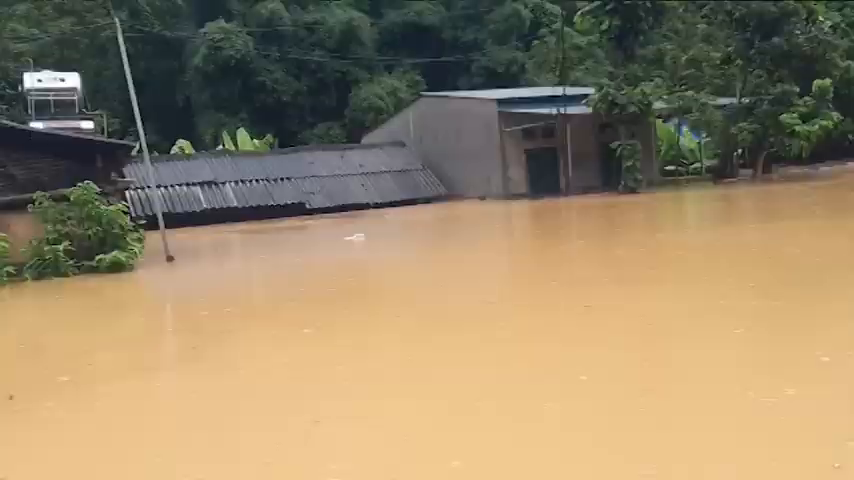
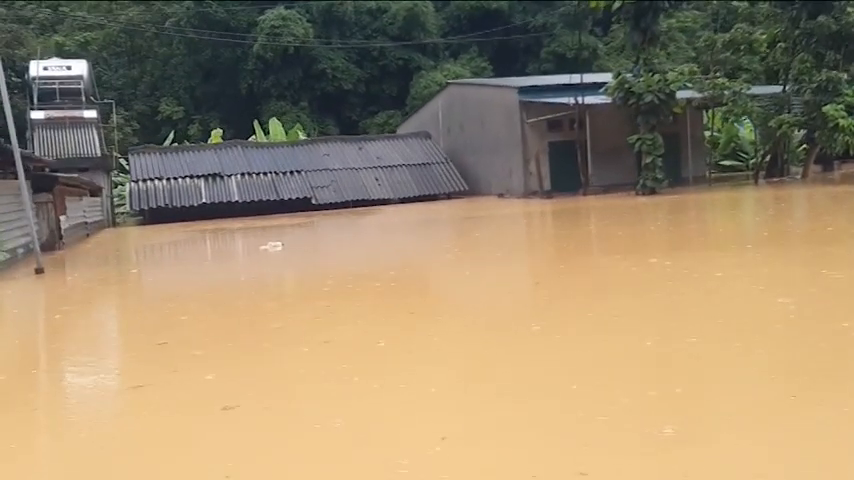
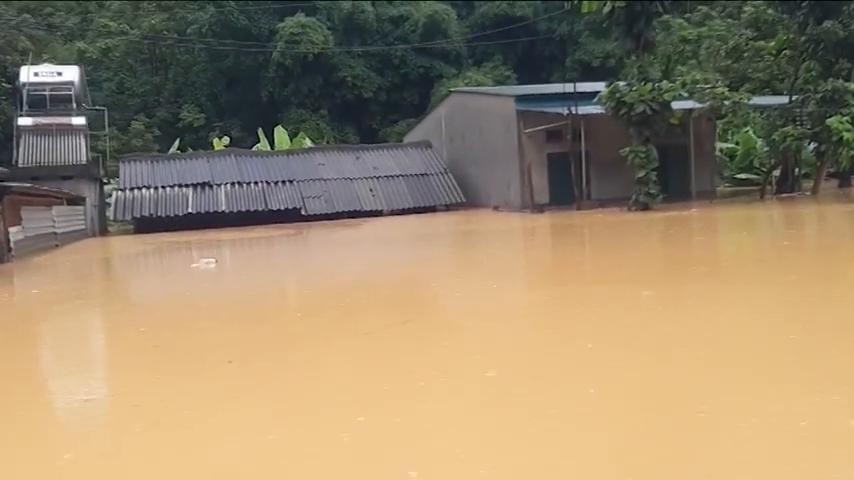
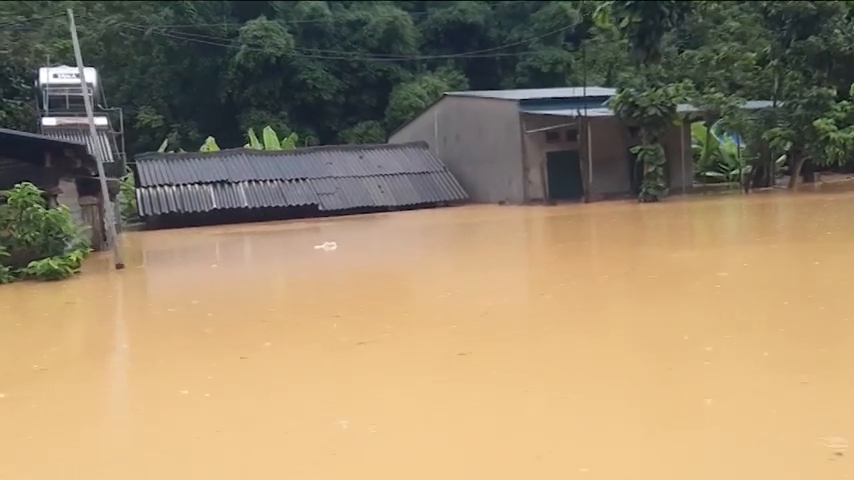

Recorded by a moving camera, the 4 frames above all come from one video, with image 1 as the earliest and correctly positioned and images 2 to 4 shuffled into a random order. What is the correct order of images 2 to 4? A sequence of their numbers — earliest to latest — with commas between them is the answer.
4, 2, 3
